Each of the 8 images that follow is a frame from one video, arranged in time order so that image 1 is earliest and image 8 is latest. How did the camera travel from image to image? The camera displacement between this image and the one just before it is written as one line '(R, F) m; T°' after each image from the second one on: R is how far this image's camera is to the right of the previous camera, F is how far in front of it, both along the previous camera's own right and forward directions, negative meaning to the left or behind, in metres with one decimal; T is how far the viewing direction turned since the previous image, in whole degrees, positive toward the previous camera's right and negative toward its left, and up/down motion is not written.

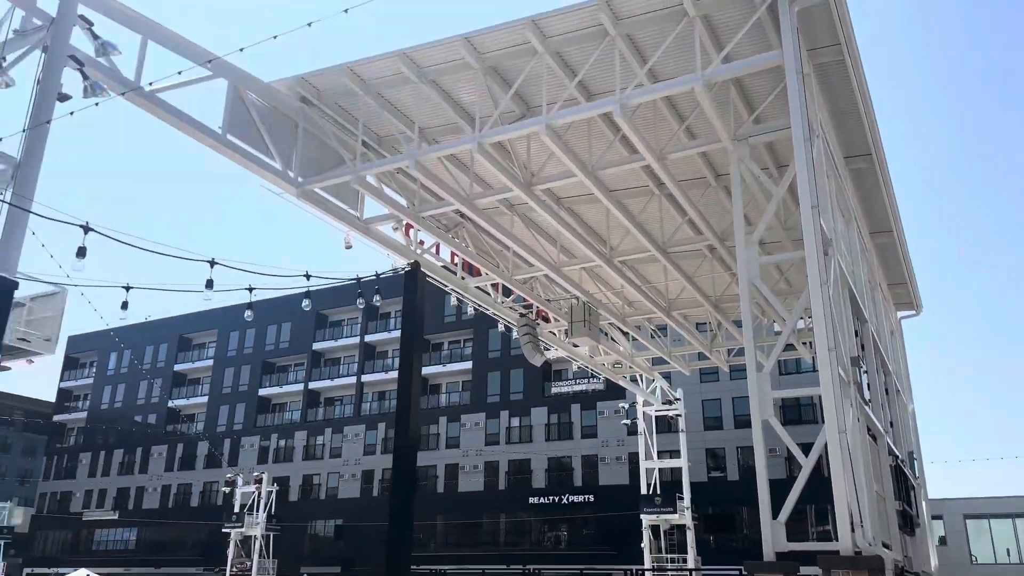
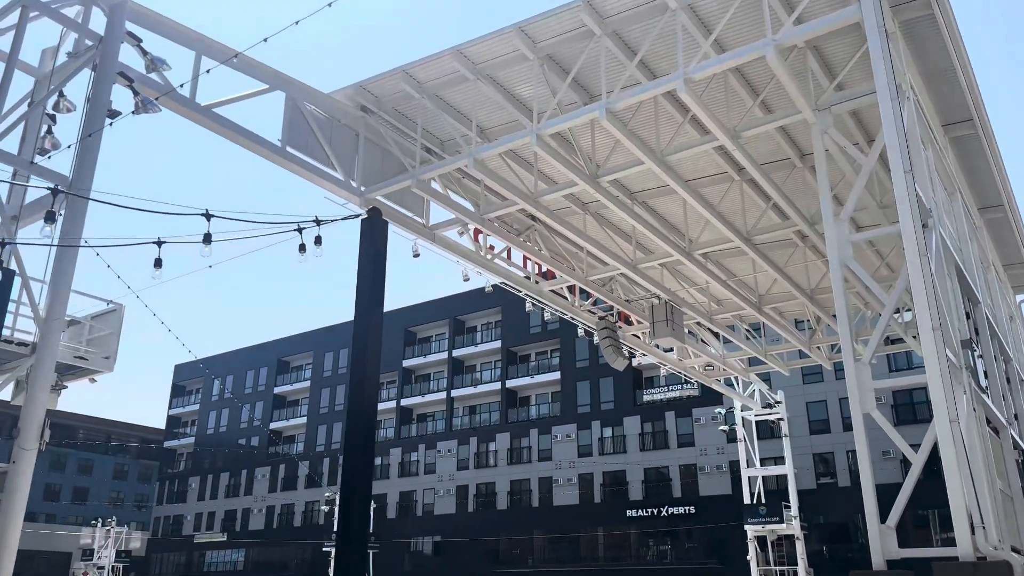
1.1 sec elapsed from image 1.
(+0.4, +0.7) m; -7°
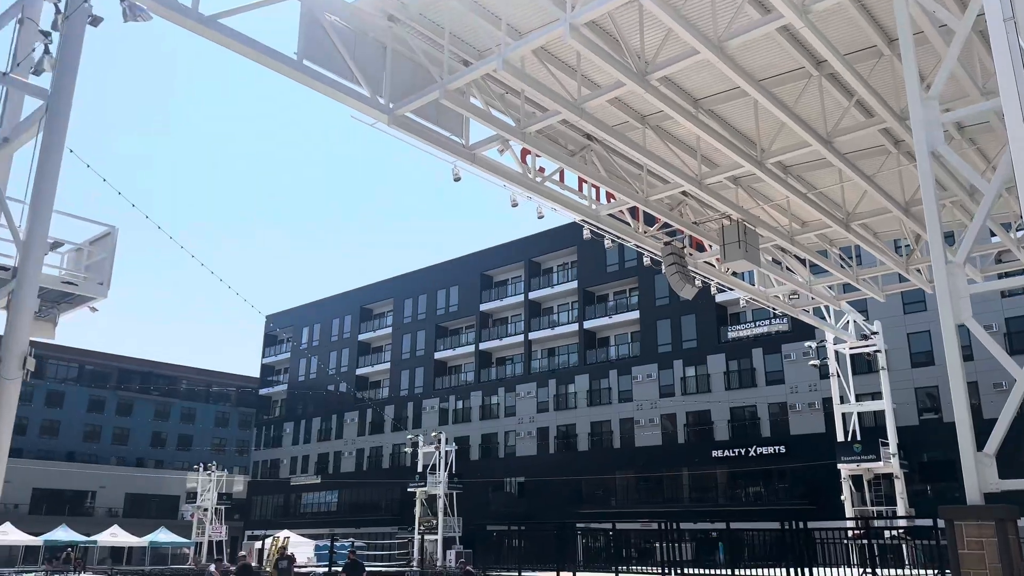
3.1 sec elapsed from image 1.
(+0.8, +1.3) m; -7°
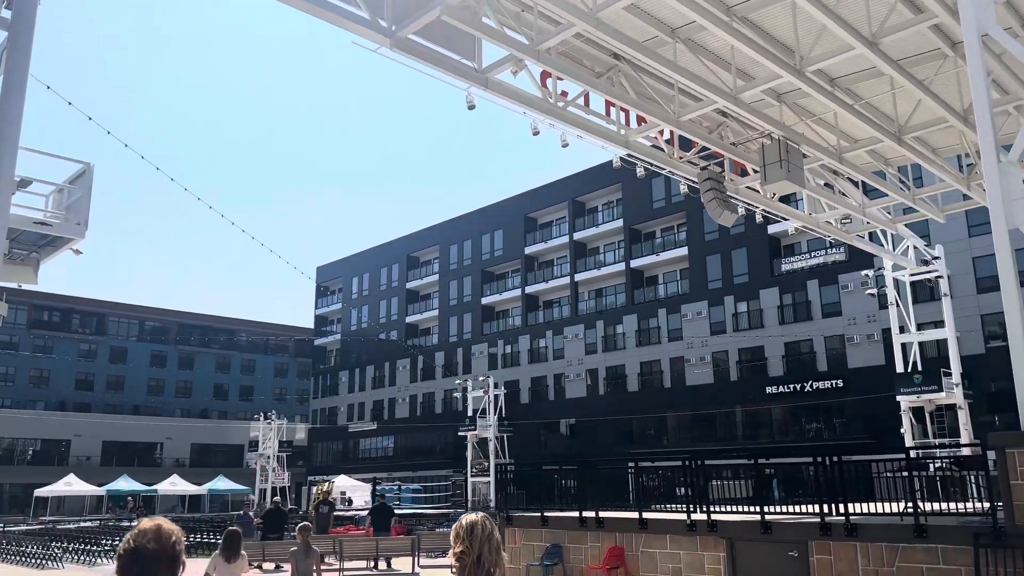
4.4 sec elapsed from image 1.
(+0.7, +0.8) m; -4°
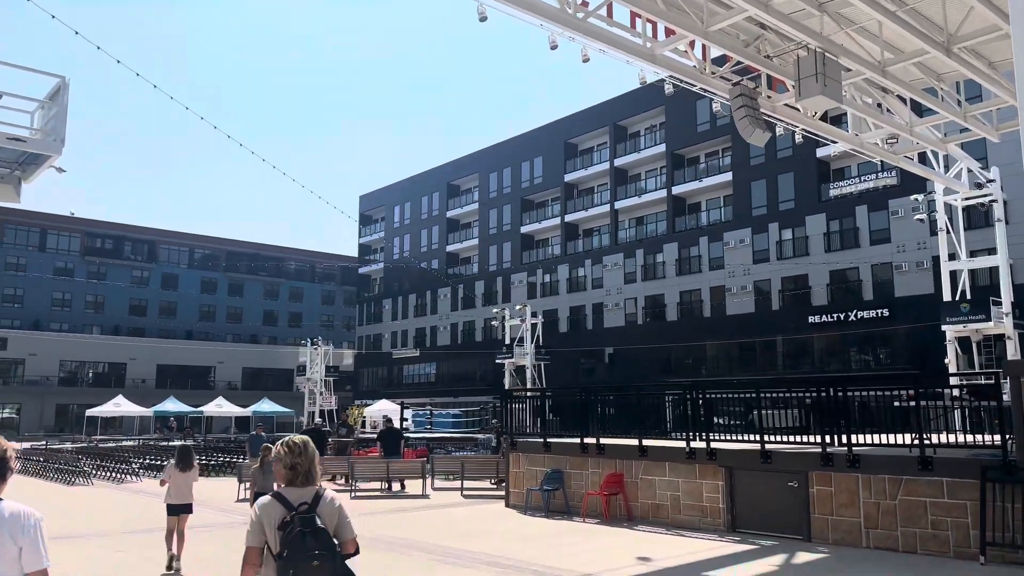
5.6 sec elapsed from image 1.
(+0.7, +0.4) m; -4°
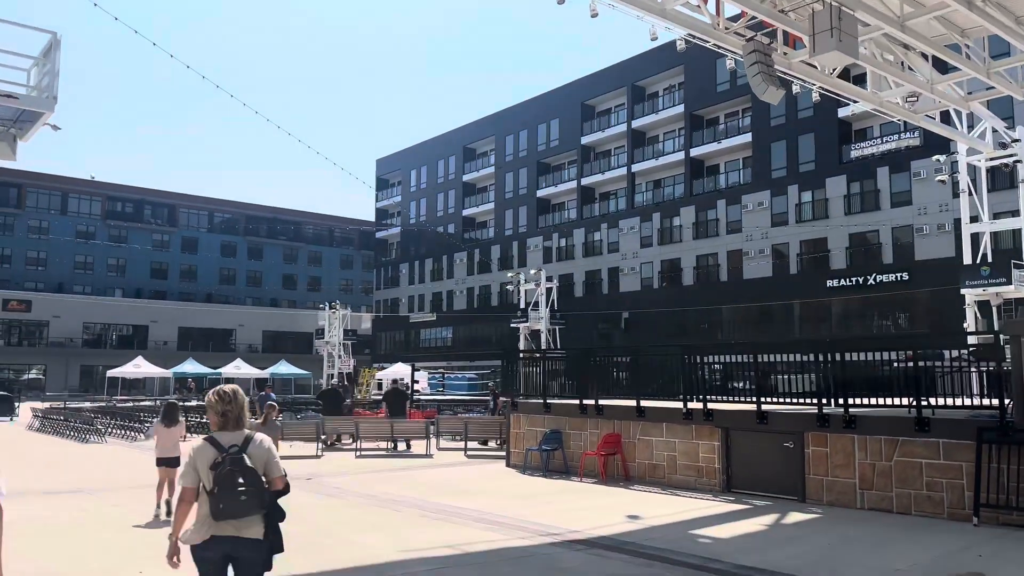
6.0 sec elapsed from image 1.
(+0.3, +0.1) m; -2°
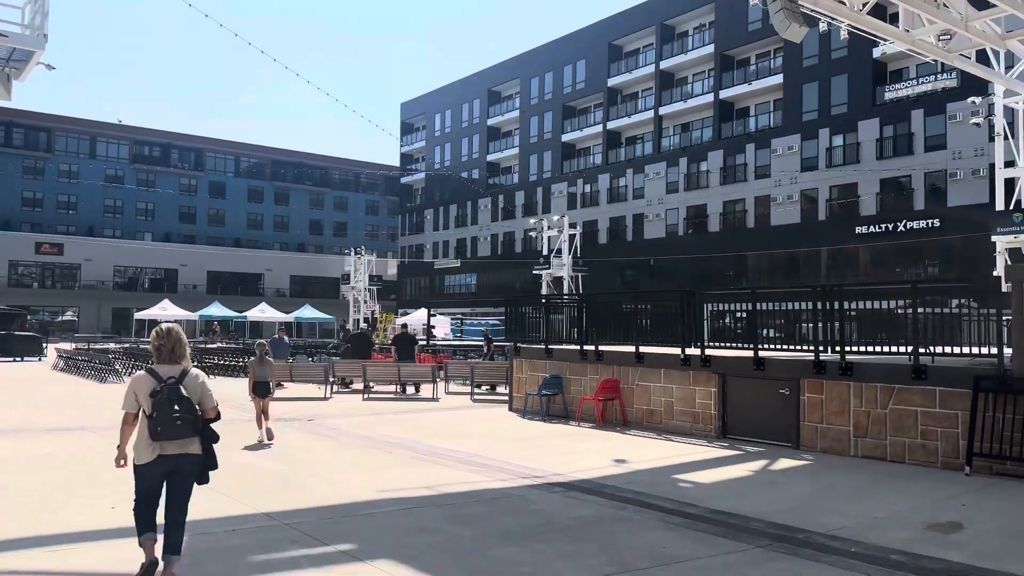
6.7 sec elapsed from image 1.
(+0.4, +0.1) m; -2°
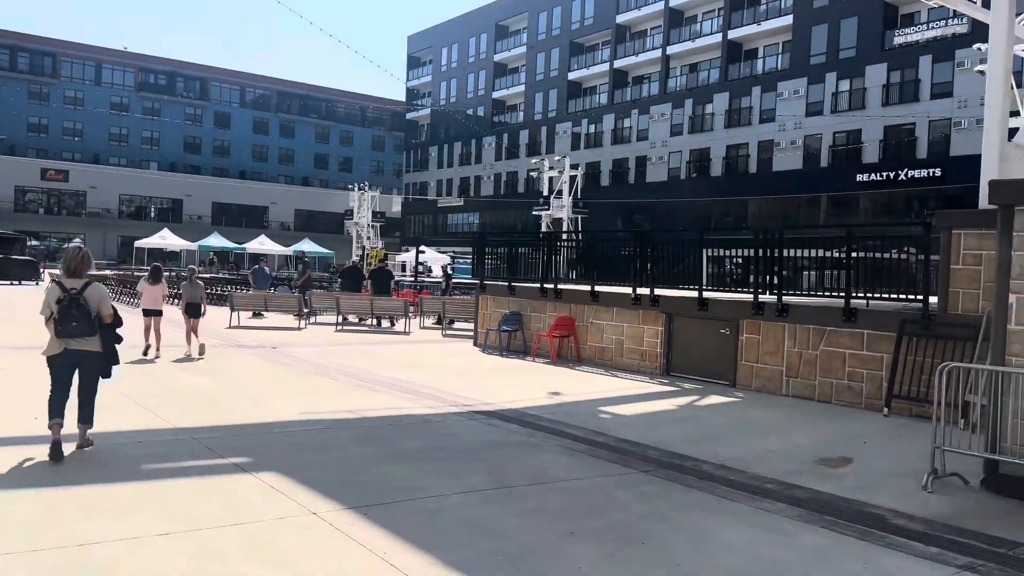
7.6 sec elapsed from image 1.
(+0.7, -0.1) m; -1°
